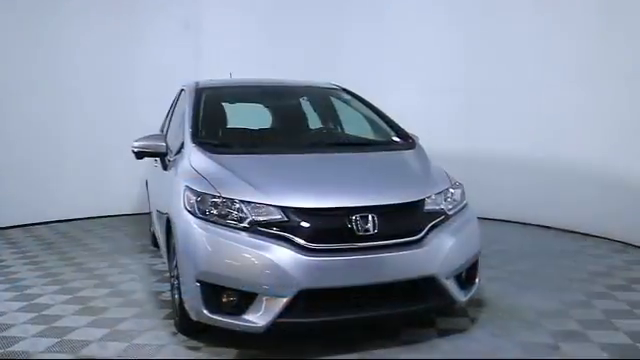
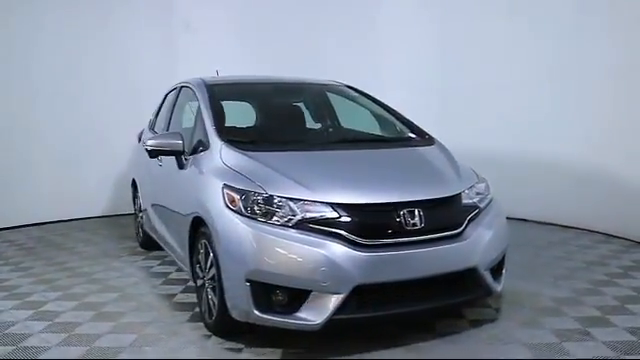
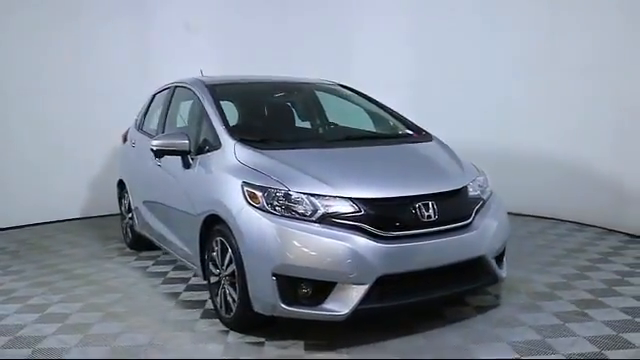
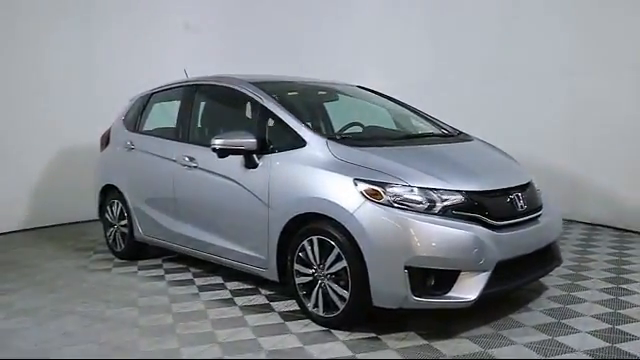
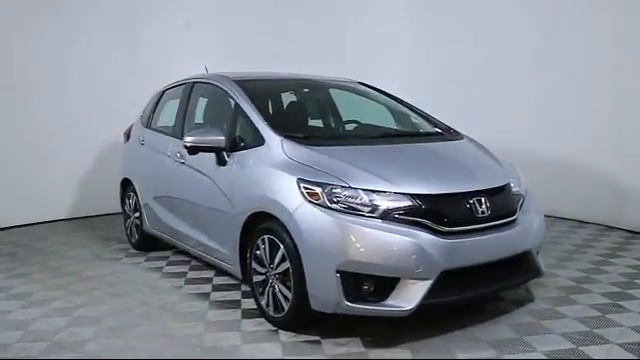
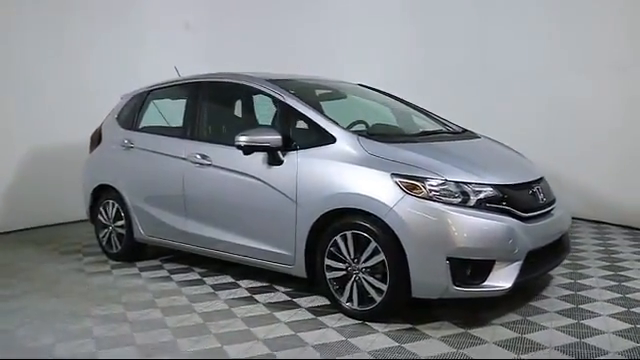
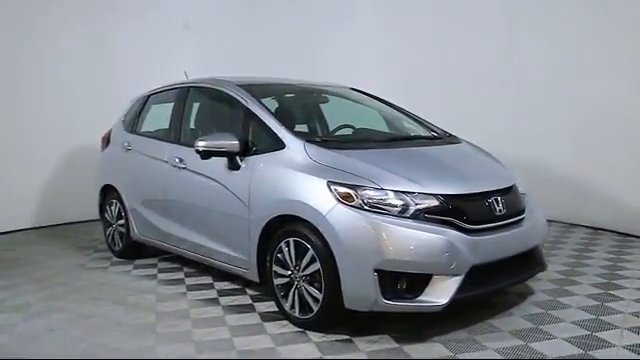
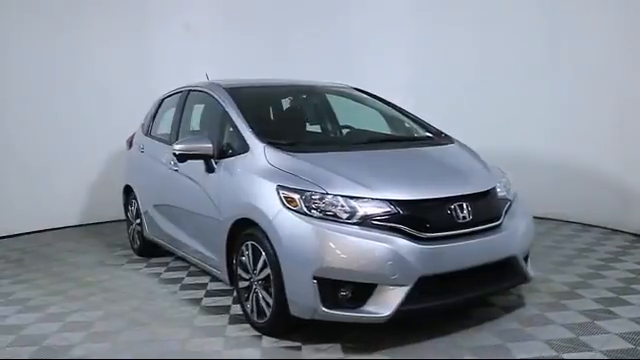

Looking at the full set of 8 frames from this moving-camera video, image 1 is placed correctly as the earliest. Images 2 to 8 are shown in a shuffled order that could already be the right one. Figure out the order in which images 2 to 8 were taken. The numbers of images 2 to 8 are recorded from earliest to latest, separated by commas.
2, 3, 8, 5, 7, 4, 6
